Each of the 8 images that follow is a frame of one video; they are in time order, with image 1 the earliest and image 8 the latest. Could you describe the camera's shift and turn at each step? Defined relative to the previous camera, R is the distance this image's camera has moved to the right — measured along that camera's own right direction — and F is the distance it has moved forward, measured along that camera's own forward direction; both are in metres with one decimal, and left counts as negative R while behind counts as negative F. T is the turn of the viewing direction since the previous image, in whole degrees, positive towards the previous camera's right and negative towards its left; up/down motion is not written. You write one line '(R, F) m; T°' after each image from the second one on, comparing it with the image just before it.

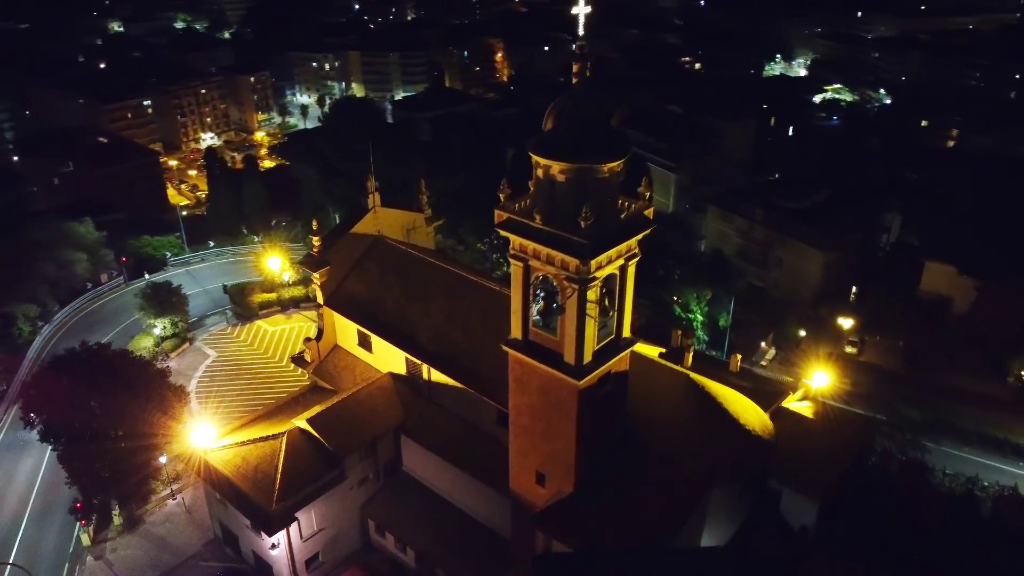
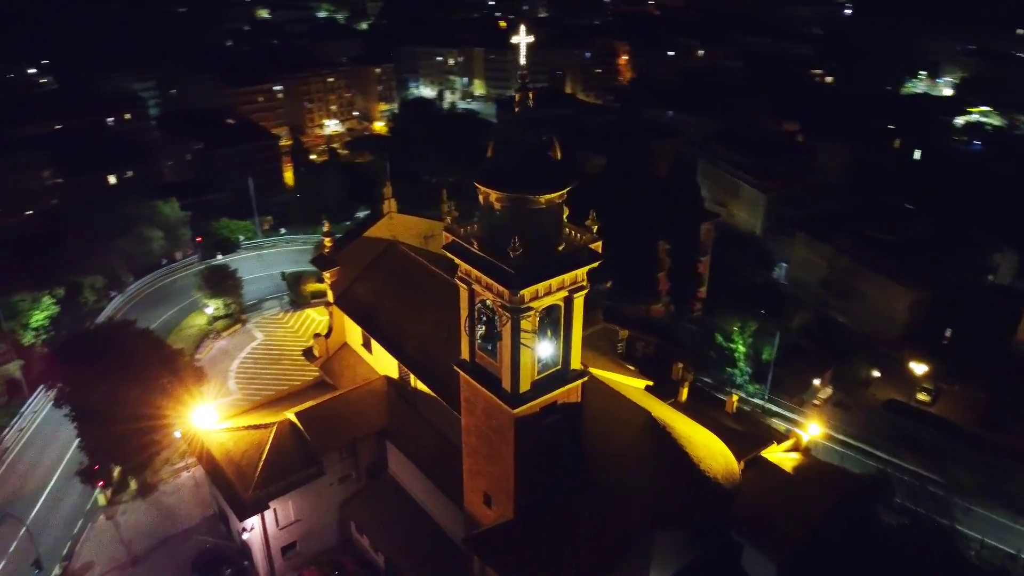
(+2.9, +0.2) m; -8°
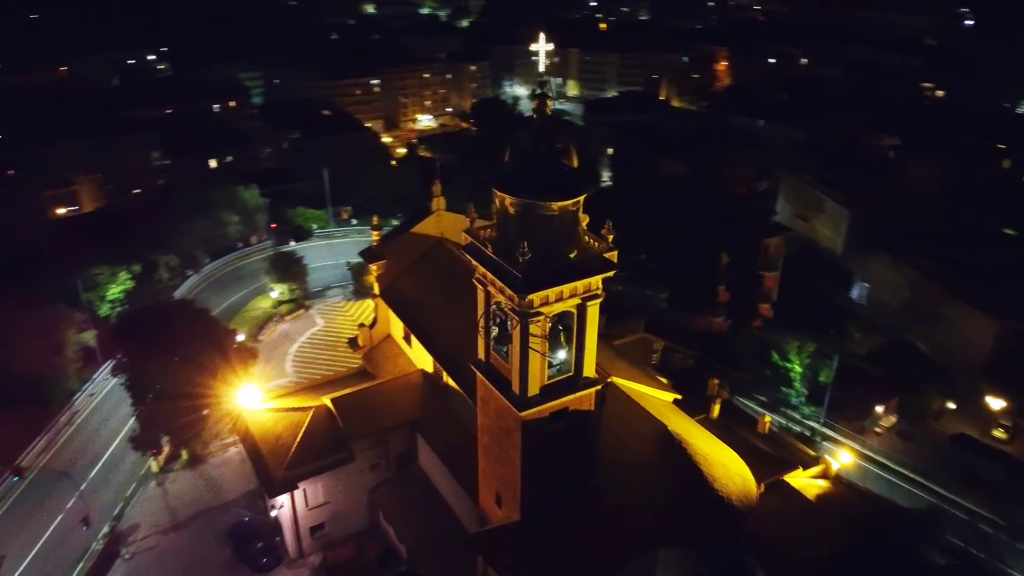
(+1.2, -0.1) m; -6°
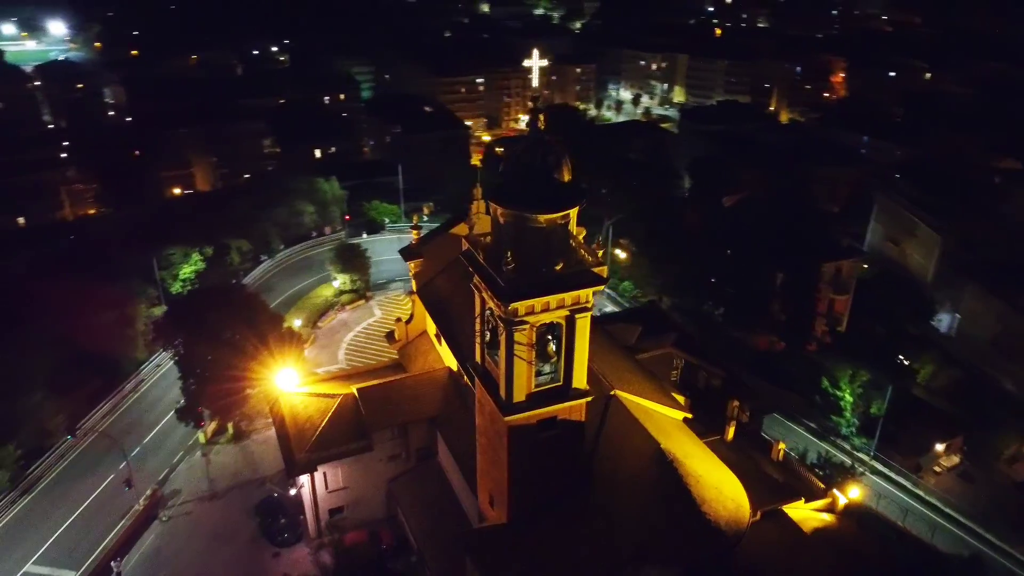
(+1.8, -0.2) m; -7°
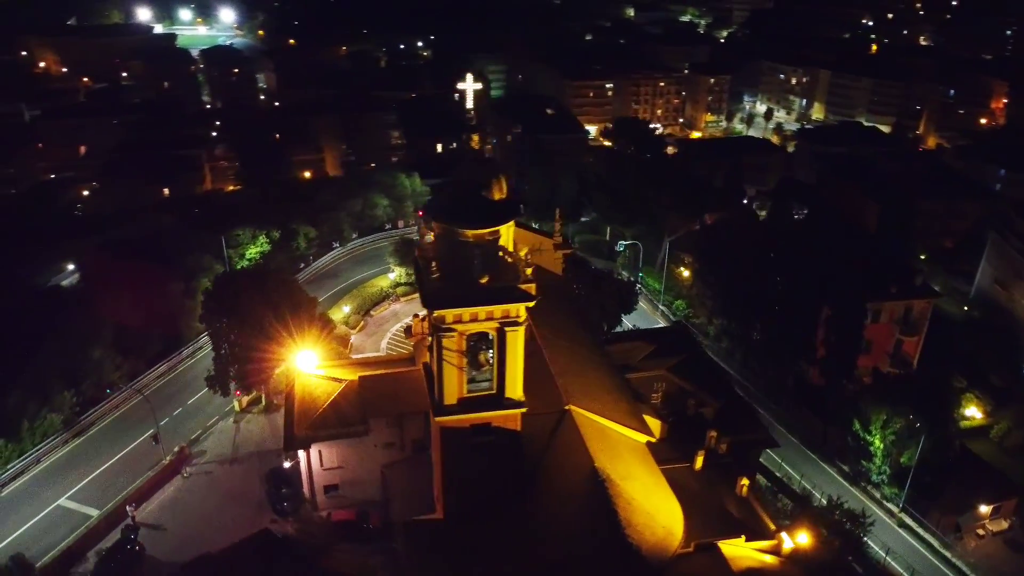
(+3.4, -0.4) m; -9°
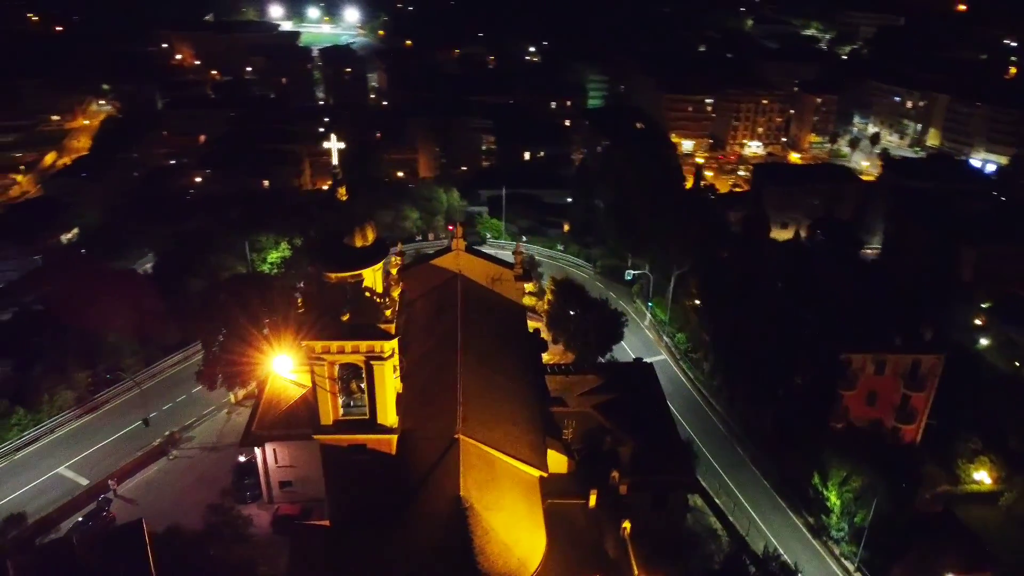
(+4.6, -0.9) m; -8°
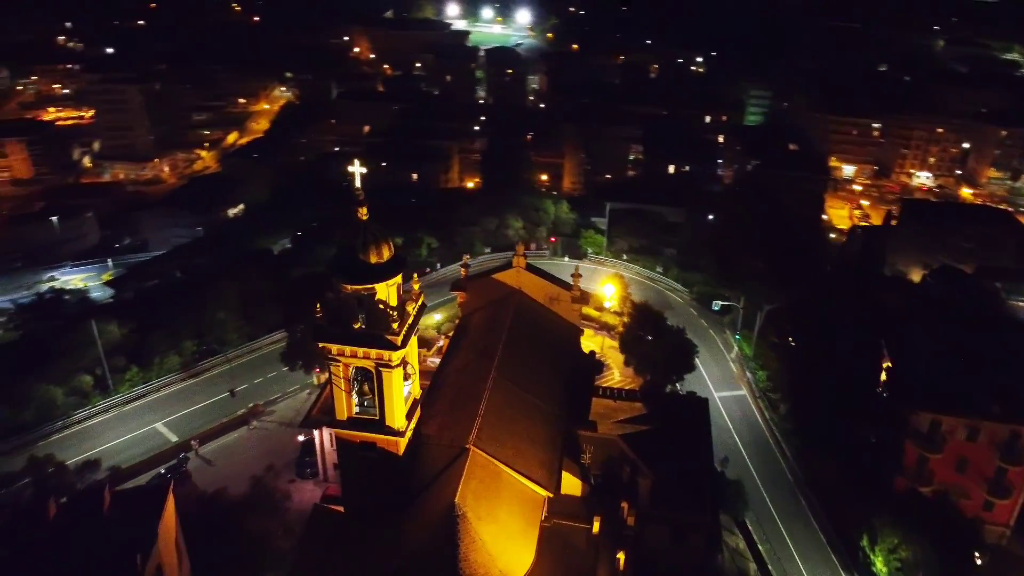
(+3.0, -0.5) m; -11°
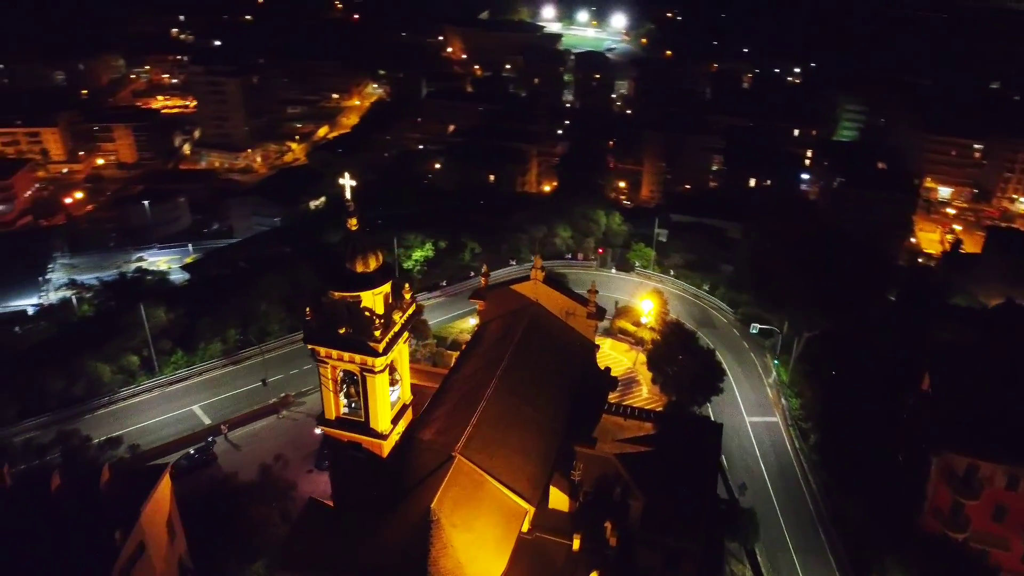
(+2.2, -0.2) m; -6°
